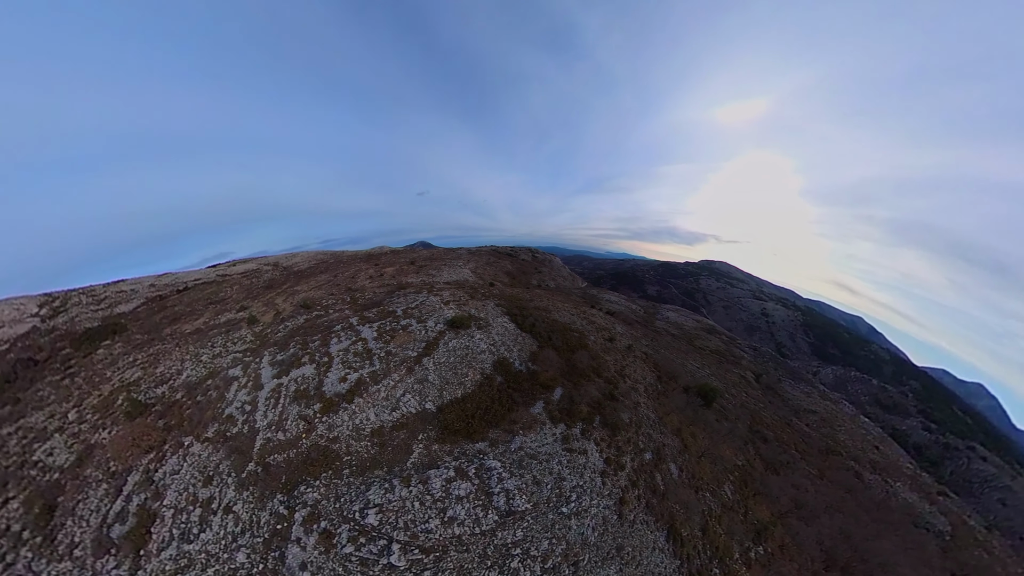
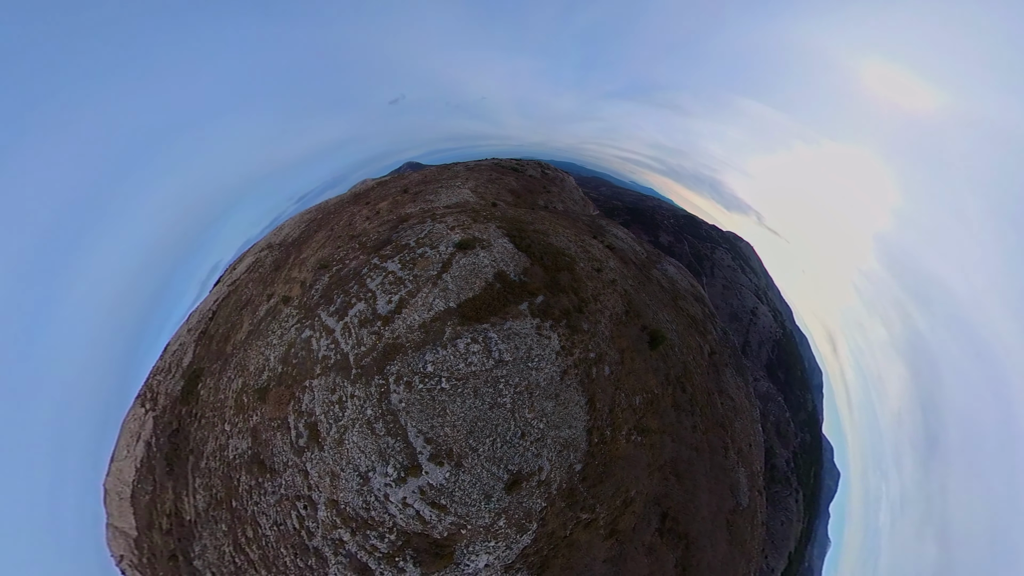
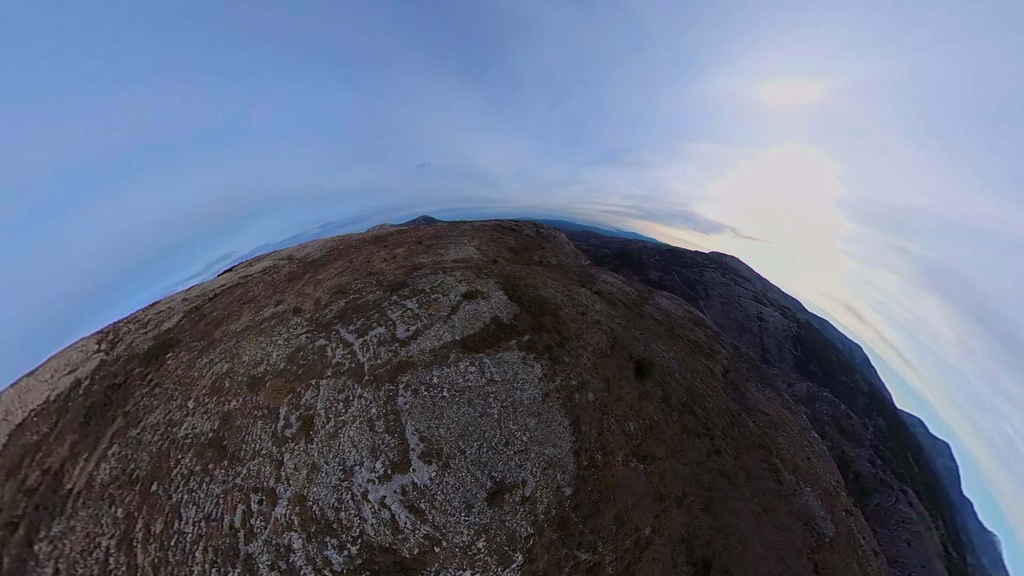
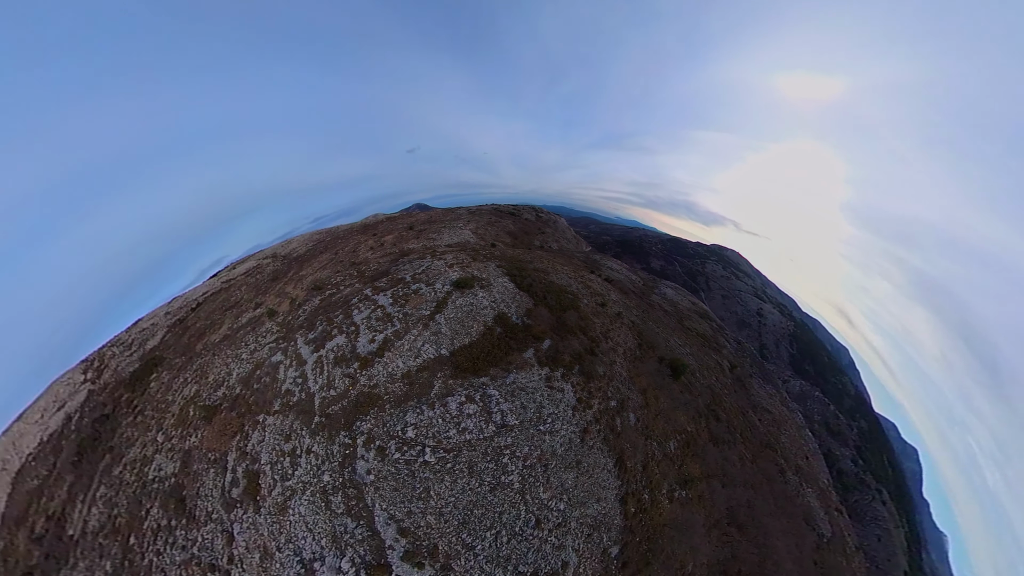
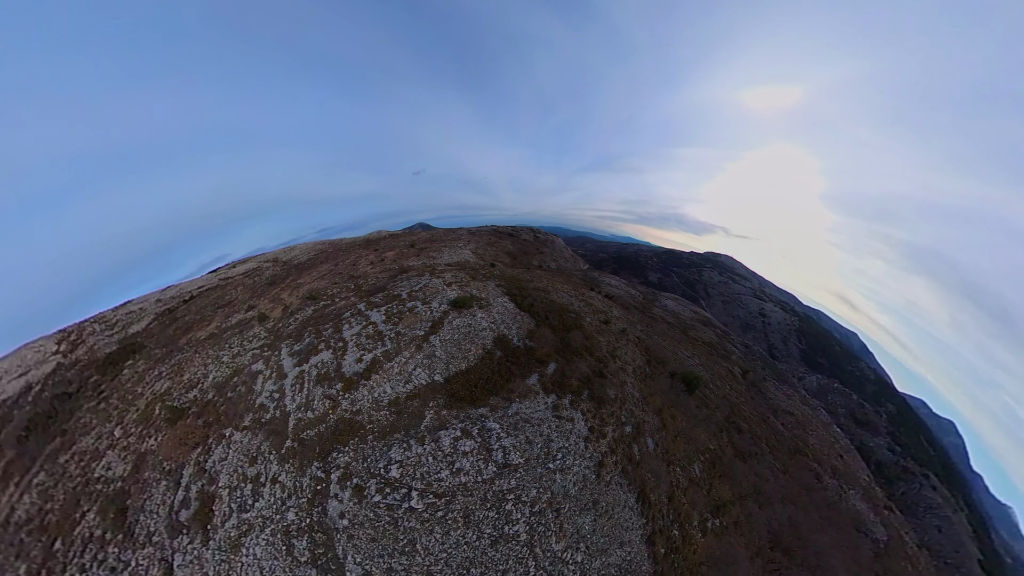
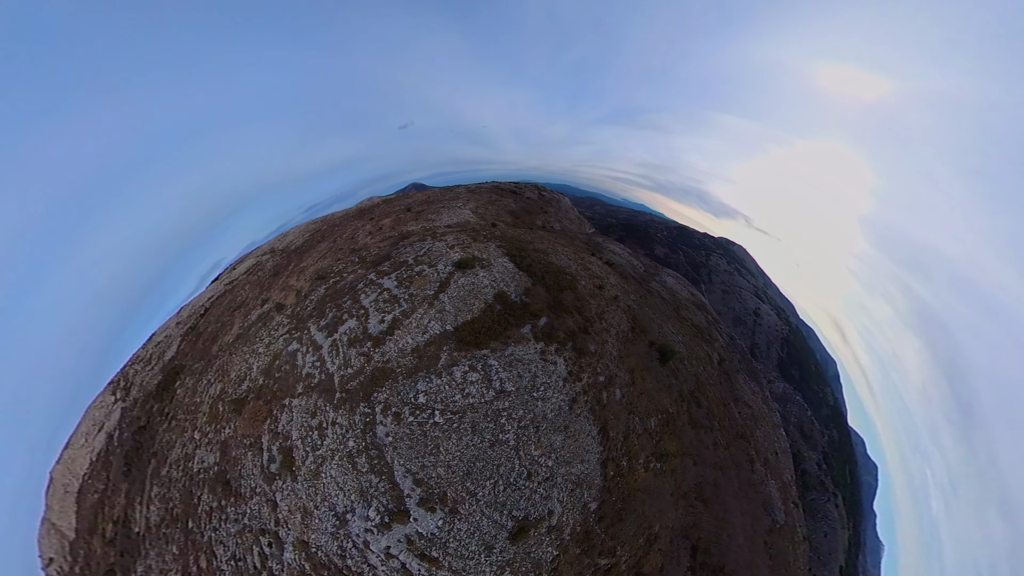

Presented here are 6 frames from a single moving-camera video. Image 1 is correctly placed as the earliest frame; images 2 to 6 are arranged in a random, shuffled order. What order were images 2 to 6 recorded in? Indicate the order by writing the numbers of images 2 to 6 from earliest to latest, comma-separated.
5, 4, 6, 2, 3
